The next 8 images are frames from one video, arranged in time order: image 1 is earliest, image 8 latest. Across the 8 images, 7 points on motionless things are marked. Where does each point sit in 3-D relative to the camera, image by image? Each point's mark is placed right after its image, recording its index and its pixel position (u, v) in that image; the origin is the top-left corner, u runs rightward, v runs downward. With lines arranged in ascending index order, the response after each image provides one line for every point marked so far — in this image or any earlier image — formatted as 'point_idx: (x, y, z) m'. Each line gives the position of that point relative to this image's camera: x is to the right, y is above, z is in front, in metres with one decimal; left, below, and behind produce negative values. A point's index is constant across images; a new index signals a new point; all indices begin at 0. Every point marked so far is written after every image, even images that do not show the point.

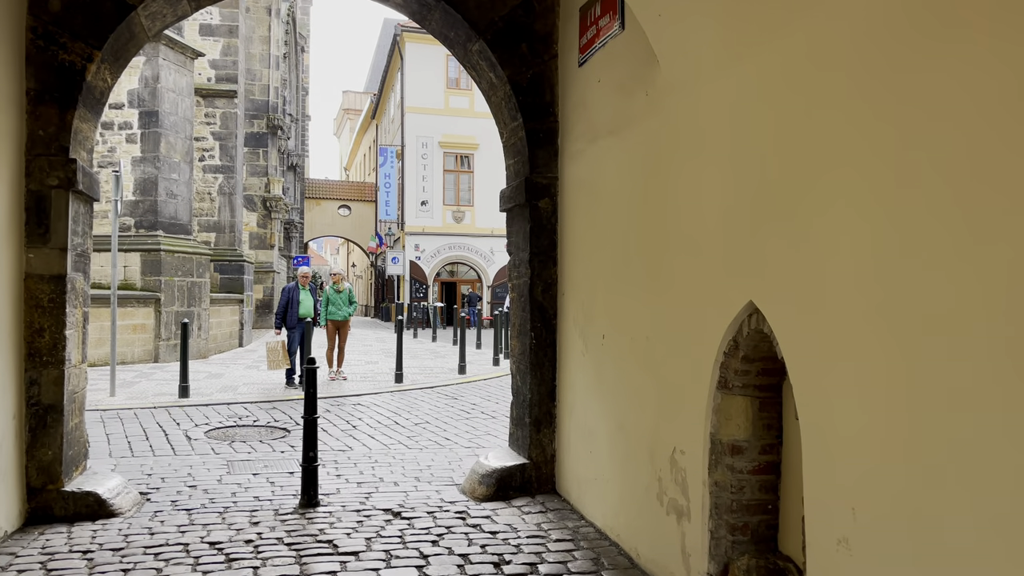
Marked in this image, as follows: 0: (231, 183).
0: (-6.2, +2.3, +17.7) m
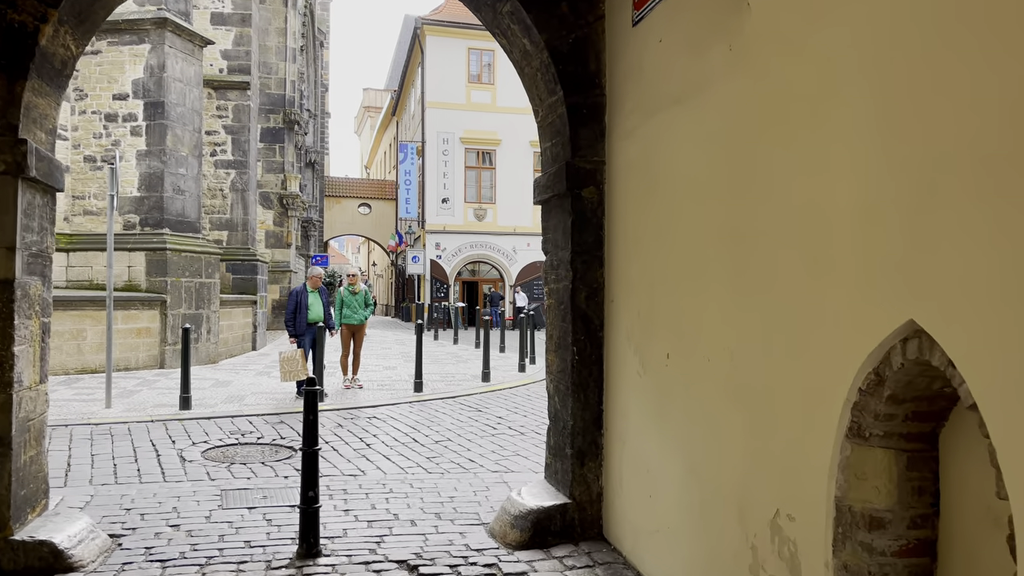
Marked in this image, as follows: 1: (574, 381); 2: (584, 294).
0: (-5.6, +2.3, +16.9) m
1: (+0.4, -0.6, +4.8) m
2: (+0.4, 0.0, +4.8) m
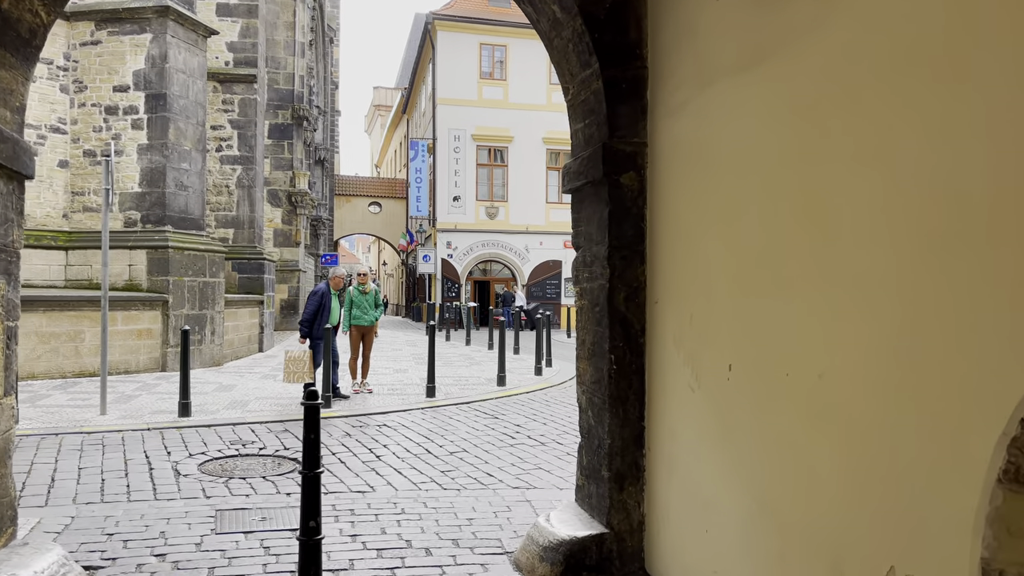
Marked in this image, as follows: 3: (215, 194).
0: (-5.3, +2.3, +16.4) m
1: (+0.5, -0.6, +4.2) m
2: (+0.6, 0.0, +4.2) m
3: (-6.1, +1.9, +16.3) m
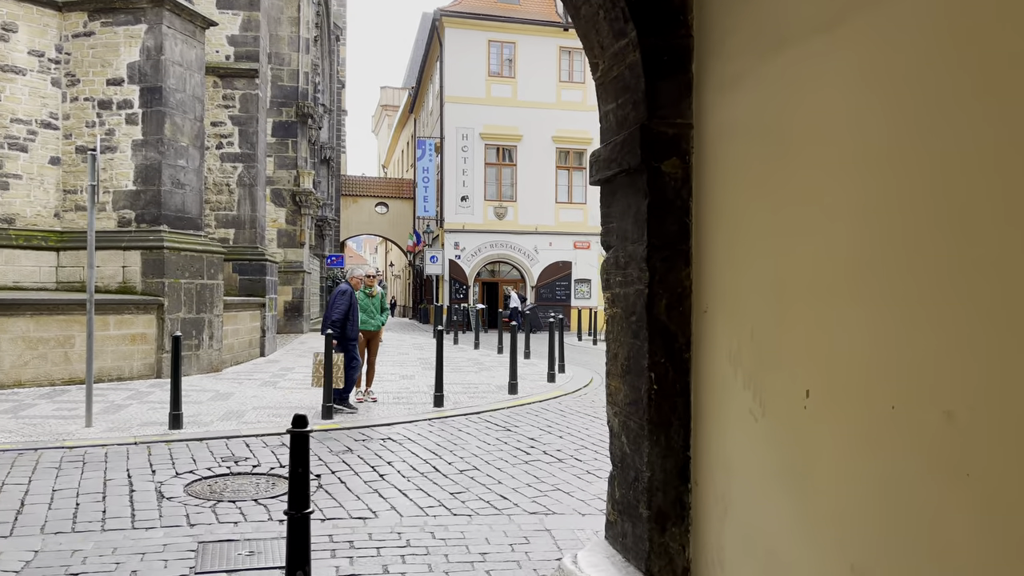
0: (-5.1, +2.3, +15.8) m
1: (+0.6, -0.6, +3.6) m
2: (+0.7, -0.1, +3.6) m
3: (-5.8, +1.9, +15.8) m
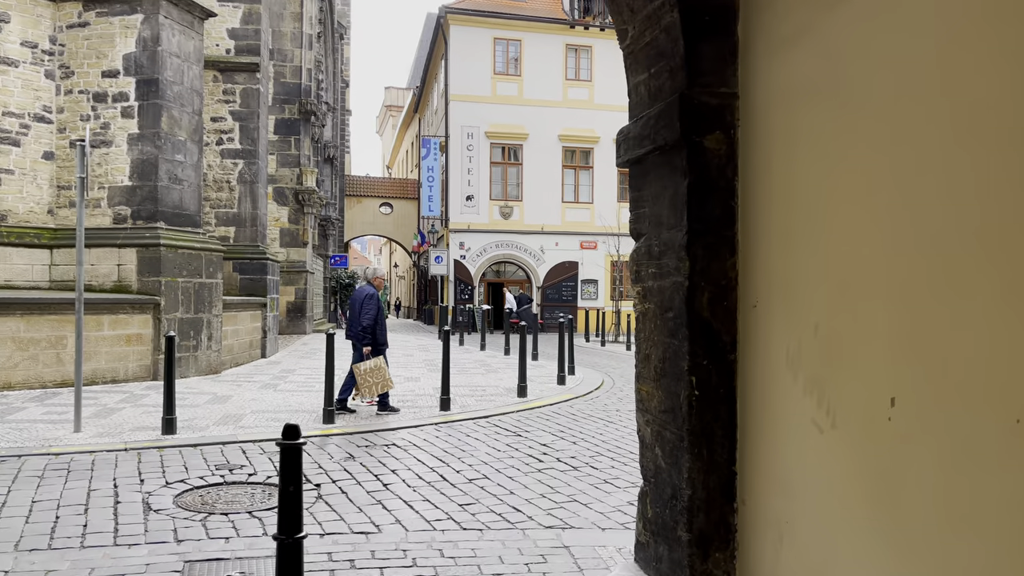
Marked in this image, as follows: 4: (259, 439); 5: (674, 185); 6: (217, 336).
0: (-5.0, +2.3, +15.4) m
1: (+0.7, -0.5, +3.1) m
2: (+0.8, 0.0, +3.1) m
3: (-5.7, +1.9, +15.4) m
4: (-2.4, -1.5, +7.7) m
5: (+0.7, +0.4, +3.2) m
6: (-4.6, -0.7, +12.6) m
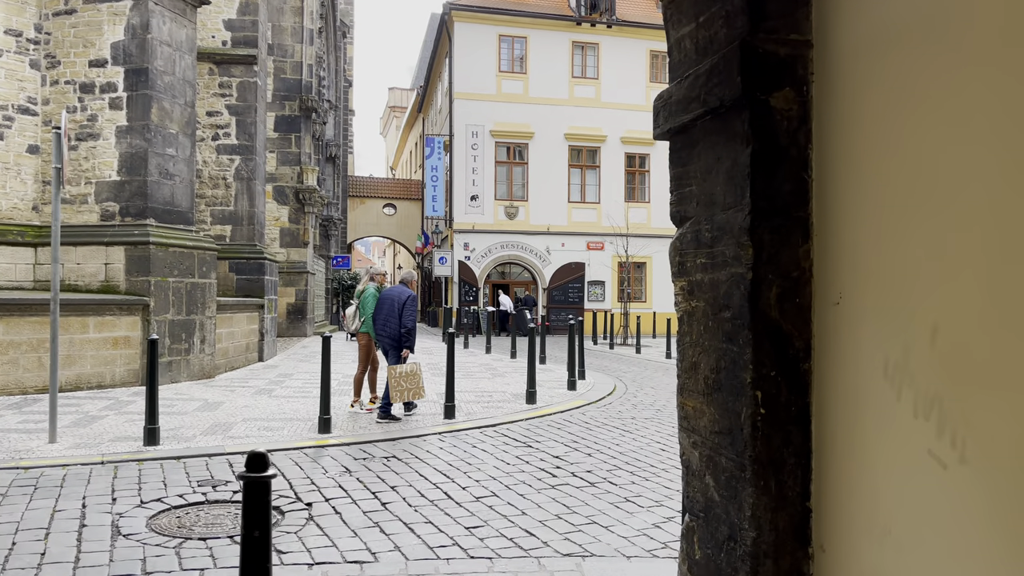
0: (-4.9, +2.3, +14.9) m
1: (+0.8, -0.5, +2.5) m
2: (+0.8, 0.0, +2.5) m
3: (-5.6, +1.9, +14.8) m
4: (-2.3, -1.4, +7.1) m
5: (+0.7, +0.4, +2.6) m
6: (-4.5, -0.8, +12.0) m
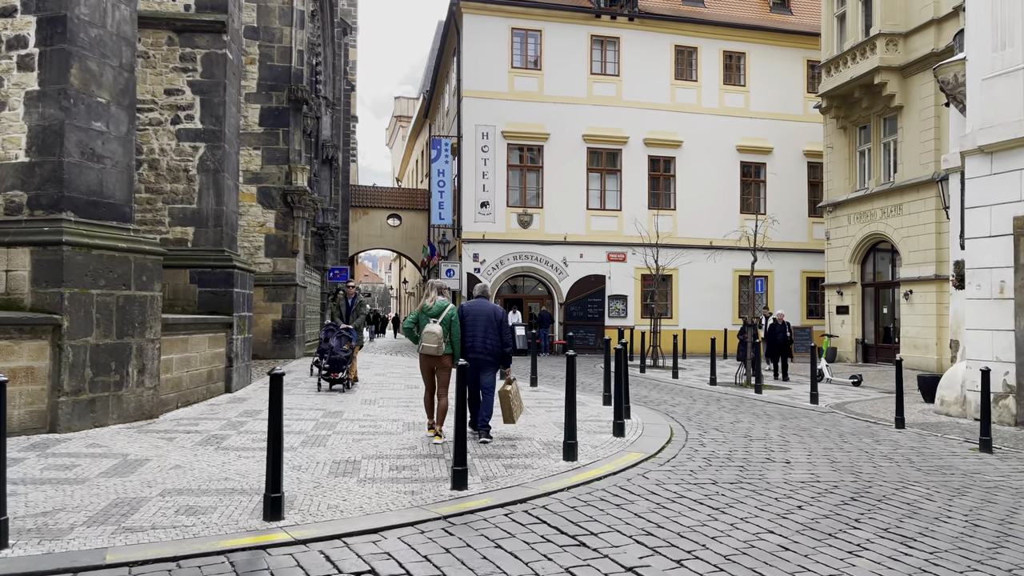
0: (-4.5, +2.0, +12.3) m
1: (+1.0, -0.5, -0.1) m
2: (+1.1, 0.0, -0.1) m
3: (-5.2, +1.6, +12.2) m
4: (-2.1, -1.5, +4.5) m
5: (+0.9, +0.5, 0.0) m
6: (-4.2, -0.9, +9.4) m
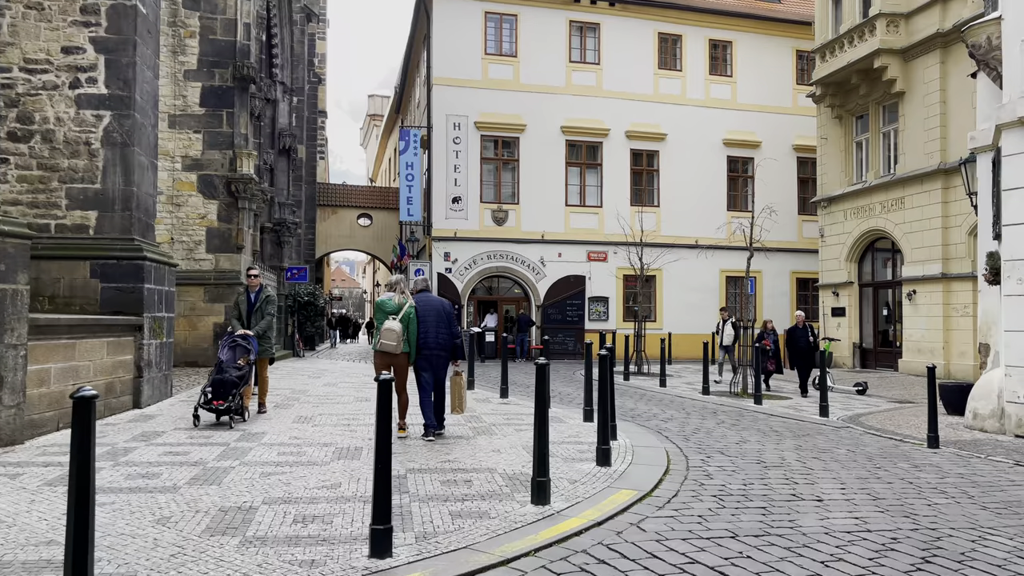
0: (-5.0, +2.1, +10.4) m
1: (+0.8, -0.4, -1.9) m
2: (+0.9, +0.1, -1.9) m
3: (-5.7, +1.7, +10.3) m
4: (-2.3, -1.4, +2.6) m
5: (+0.8, +0.6, -1.8) m
6: (-4.6, -0.8, +7.4) m
